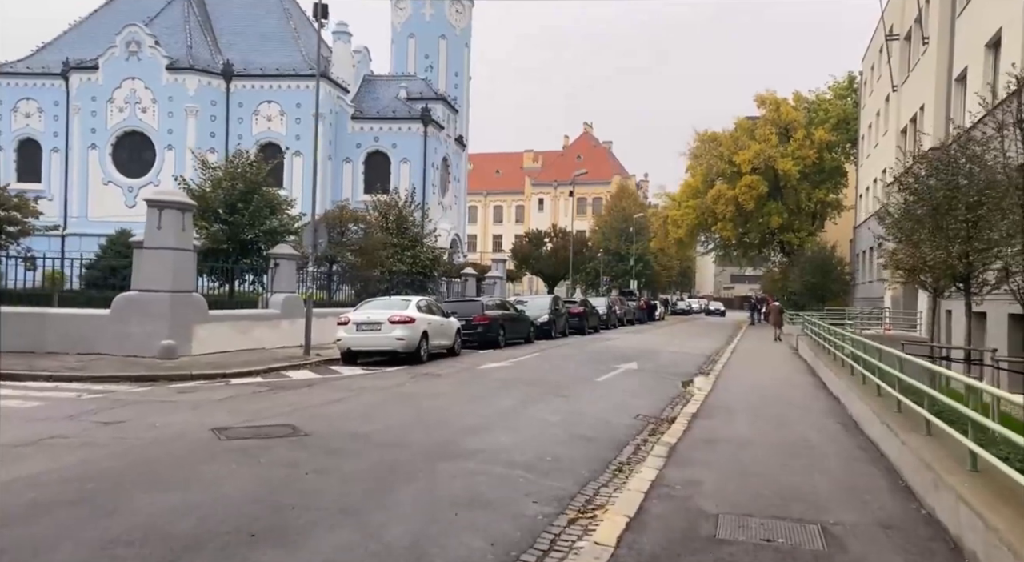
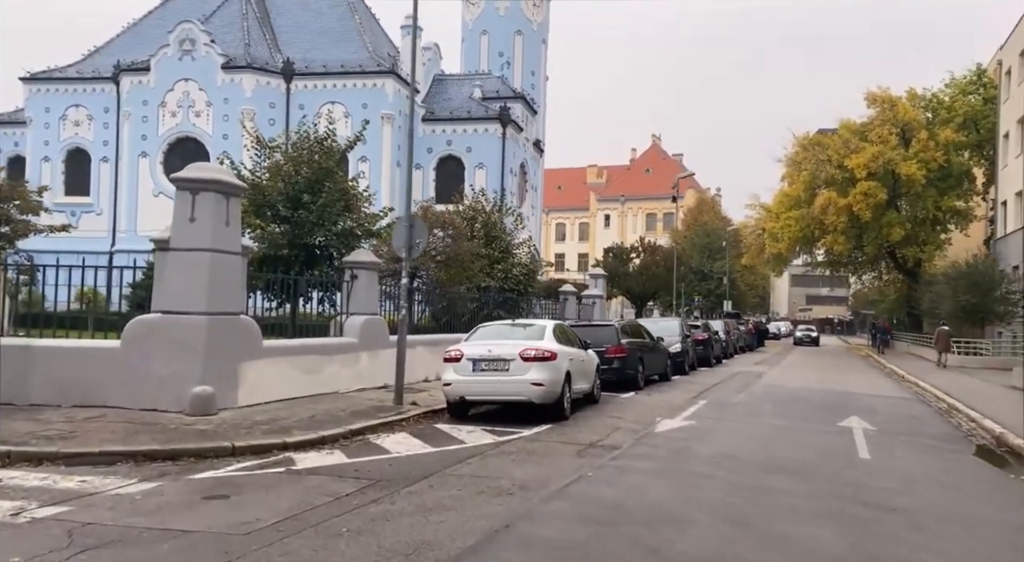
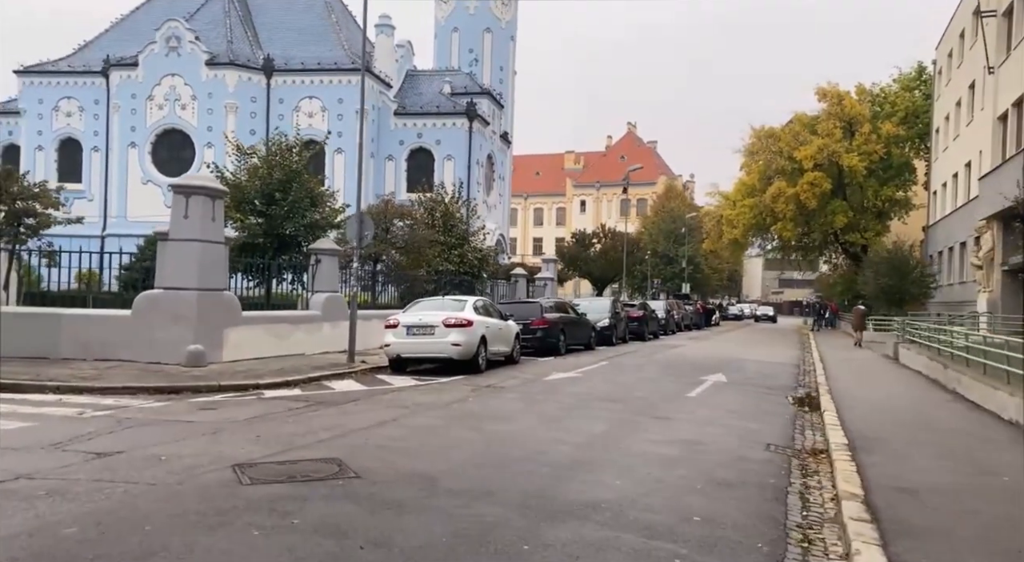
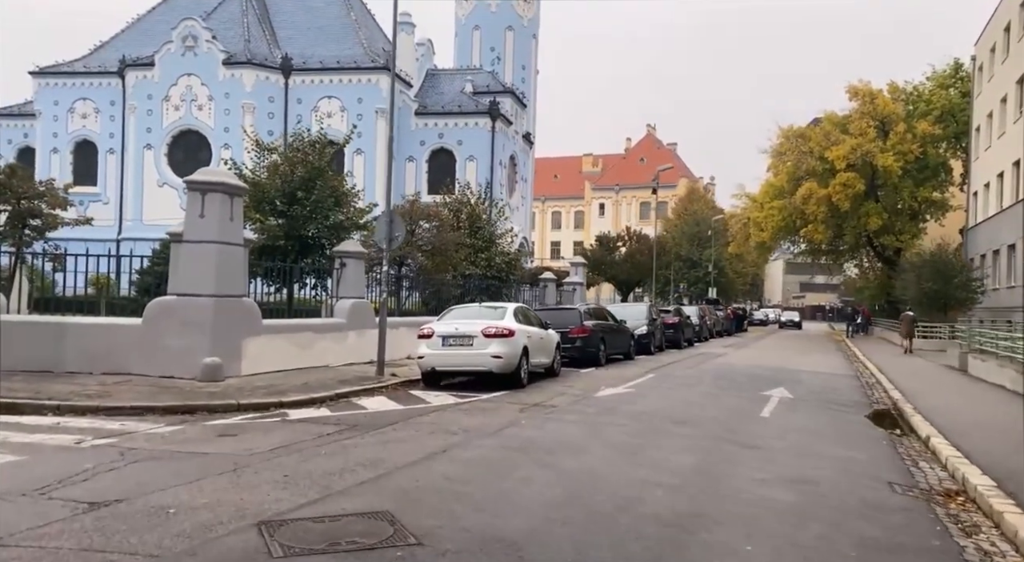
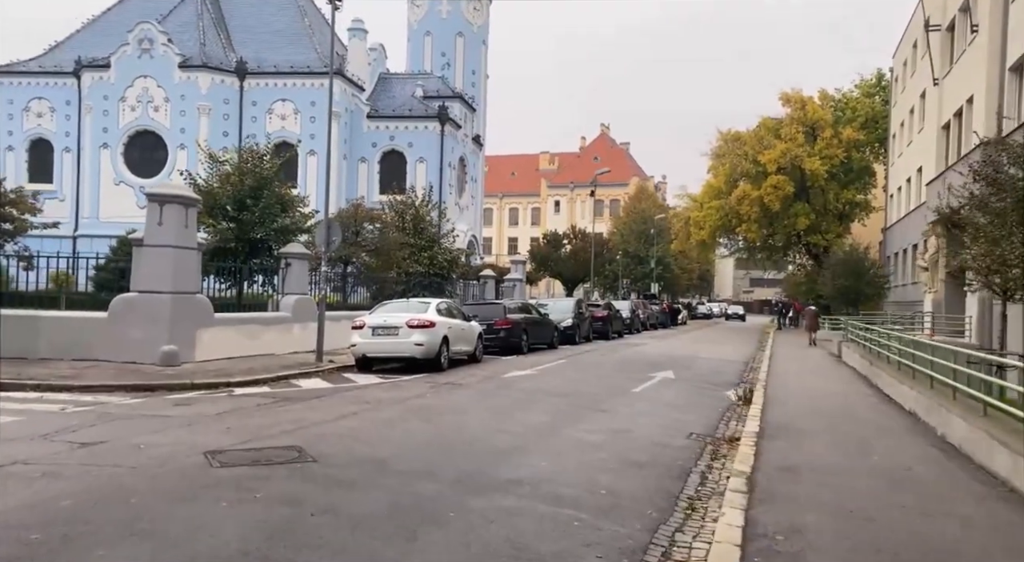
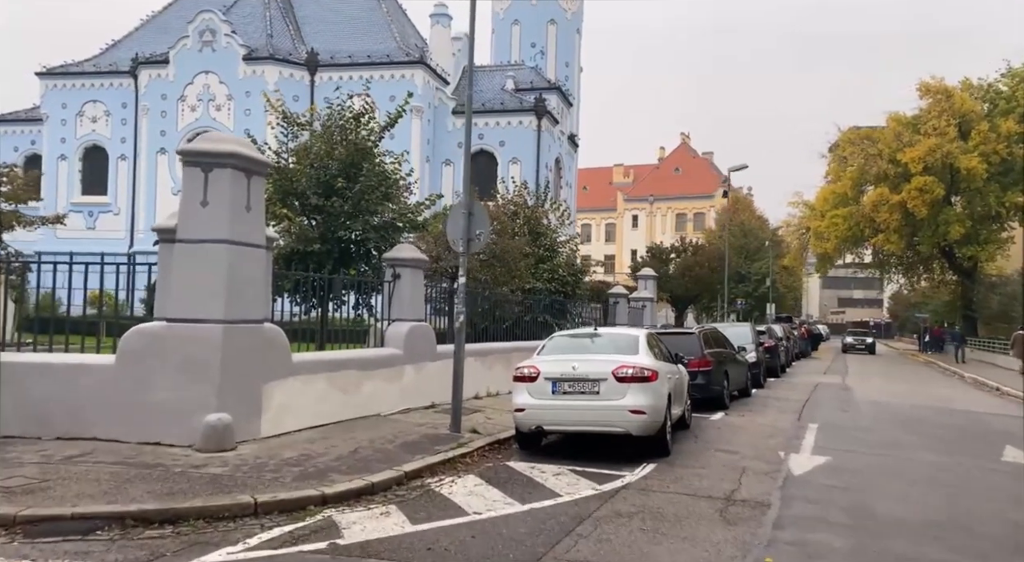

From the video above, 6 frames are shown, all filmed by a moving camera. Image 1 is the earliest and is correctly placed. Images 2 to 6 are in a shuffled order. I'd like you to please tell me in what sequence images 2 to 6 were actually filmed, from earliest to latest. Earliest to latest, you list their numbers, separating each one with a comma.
5, 3, 4, 2, 6
